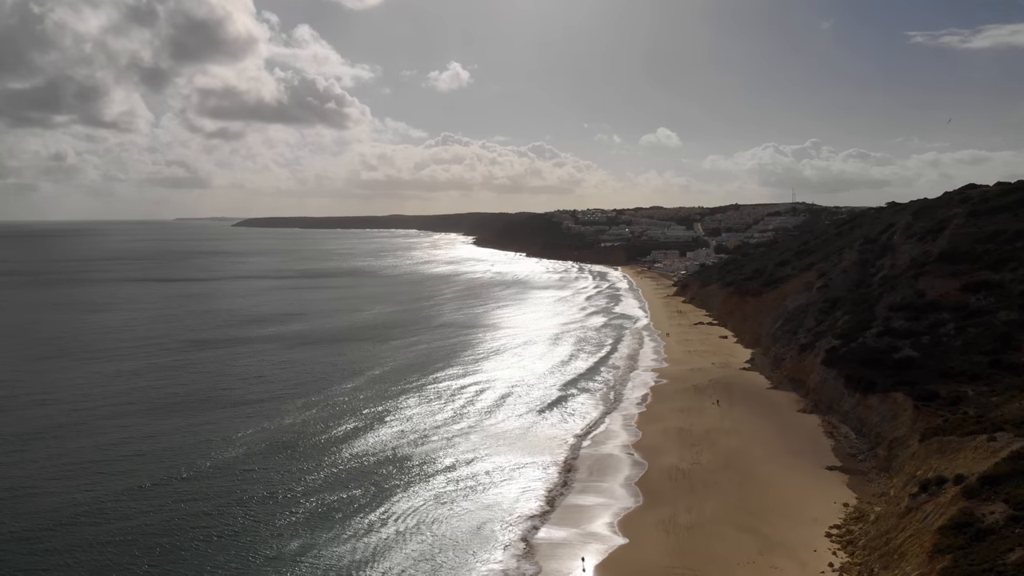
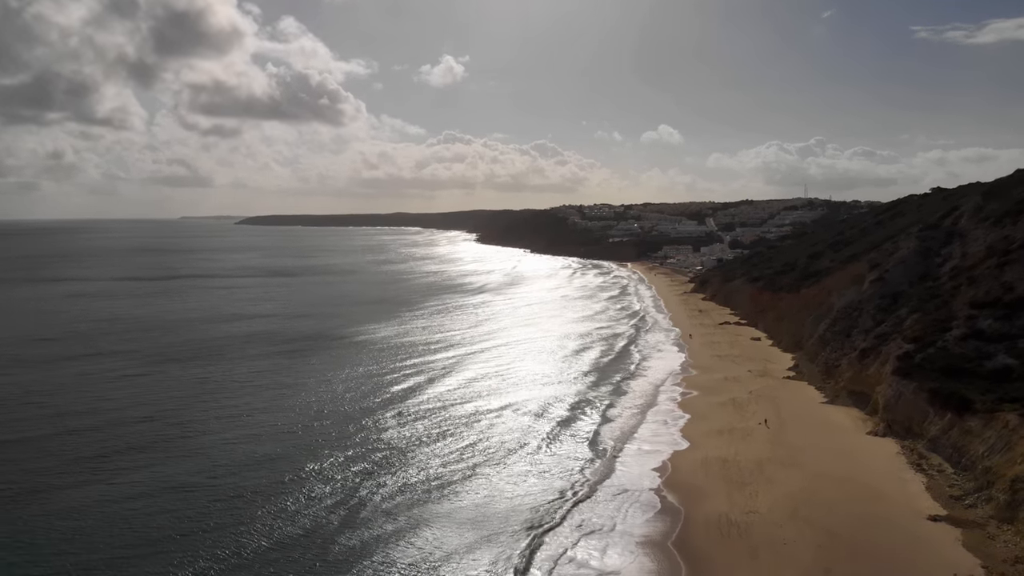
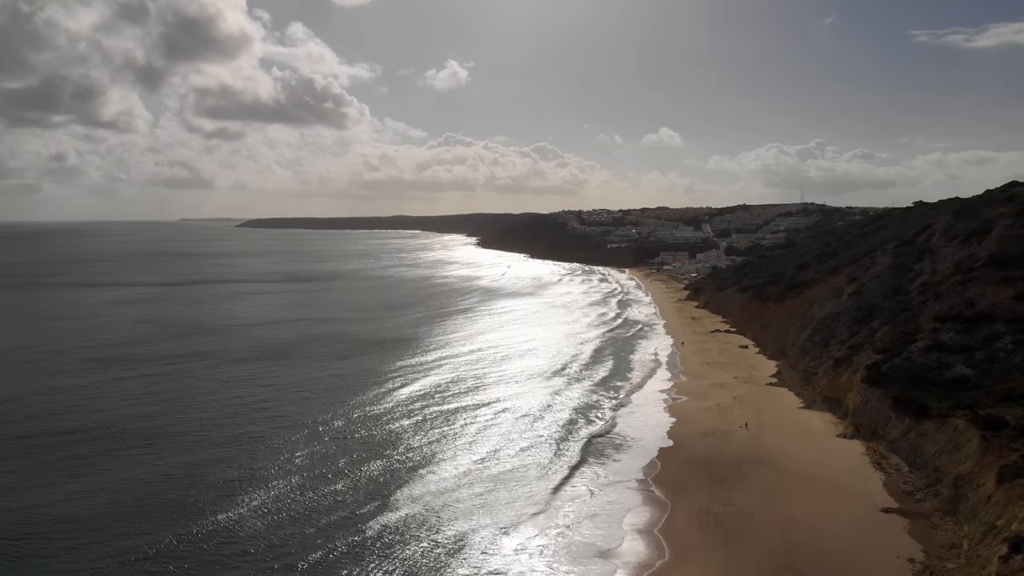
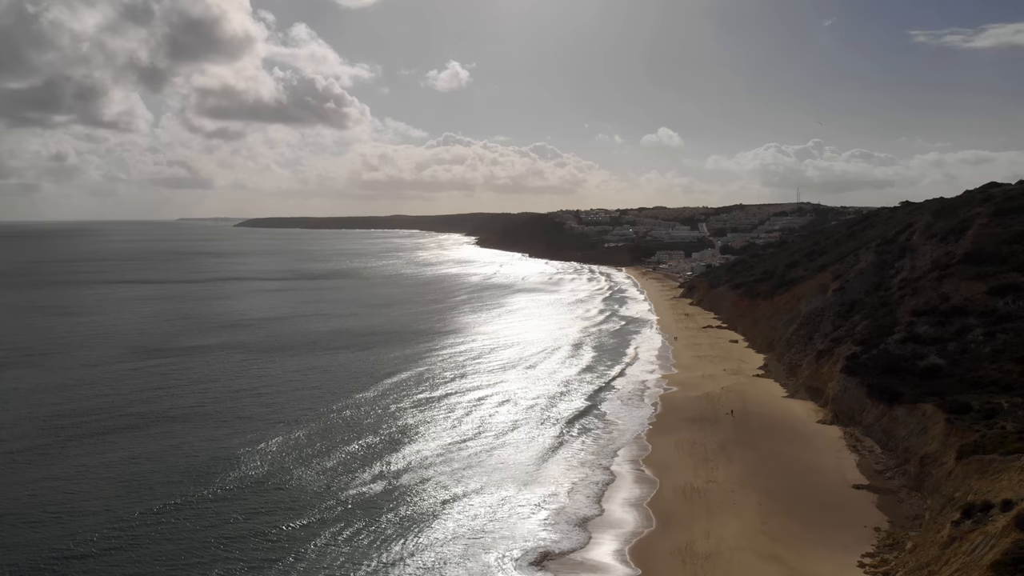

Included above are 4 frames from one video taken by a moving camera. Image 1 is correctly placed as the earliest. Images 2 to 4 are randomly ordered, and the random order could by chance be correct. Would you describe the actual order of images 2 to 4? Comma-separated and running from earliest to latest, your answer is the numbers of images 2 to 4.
4, 3, 2
